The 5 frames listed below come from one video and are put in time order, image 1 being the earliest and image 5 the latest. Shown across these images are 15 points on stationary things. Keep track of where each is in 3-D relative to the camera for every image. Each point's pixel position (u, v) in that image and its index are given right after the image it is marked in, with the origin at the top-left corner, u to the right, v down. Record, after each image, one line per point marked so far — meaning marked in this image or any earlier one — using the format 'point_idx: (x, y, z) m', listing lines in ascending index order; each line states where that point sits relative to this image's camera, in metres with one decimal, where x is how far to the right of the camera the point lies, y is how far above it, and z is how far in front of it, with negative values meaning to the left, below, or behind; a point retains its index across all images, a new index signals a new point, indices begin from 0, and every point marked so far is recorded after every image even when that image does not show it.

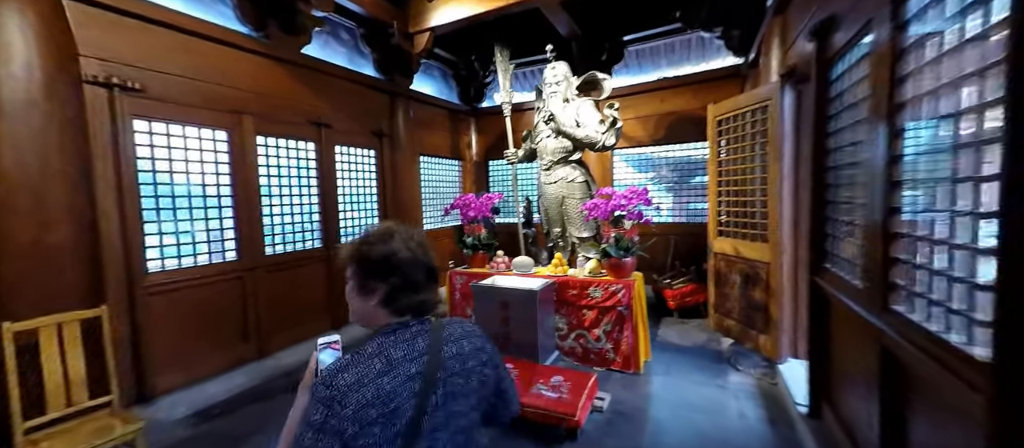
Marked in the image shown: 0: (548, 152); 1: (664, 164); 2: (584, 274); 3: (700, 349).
0: (+0.3, +0.6, +3.1) m
1: (+1.5, +0.6, +3.7) m
2: (+0.5, -0.3, +2.5) m
3: (+1.2, -0.8, +2.5) m
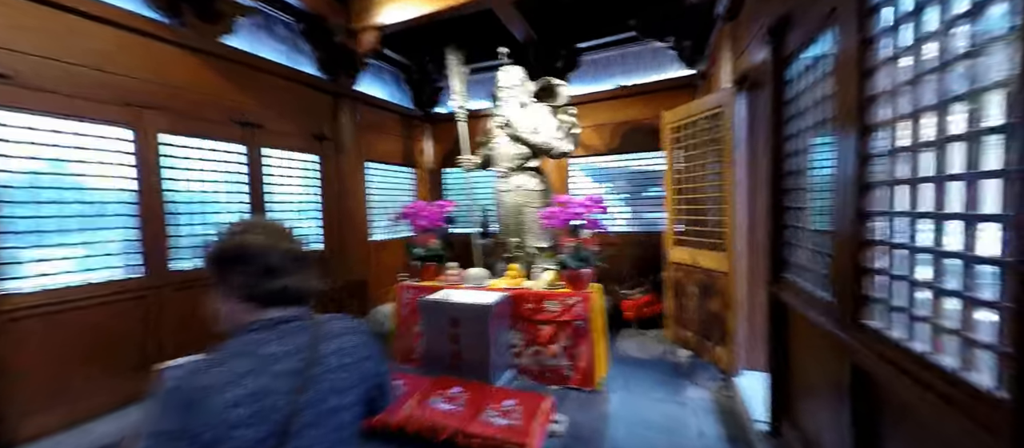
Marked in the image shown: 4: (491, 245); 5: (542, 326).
0: (-0.1, +0.5, +3.0) m
1: (+1.1, +0.5, +3.7) m
2: (+0.2, -0.4, +2.4) m
3: (+0.9, -0.9, +2.4) m
4: (-0.2, -0.2, +3.4) m
5: (+0.2, -0.6, +2.3) m
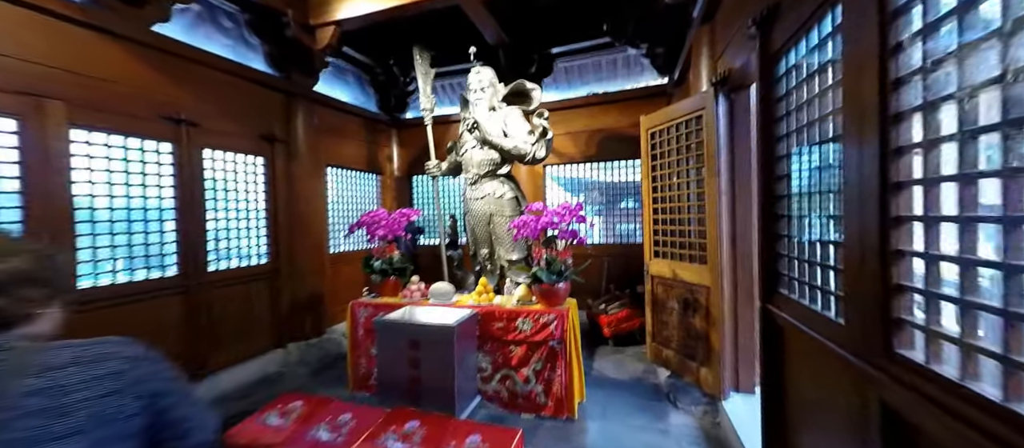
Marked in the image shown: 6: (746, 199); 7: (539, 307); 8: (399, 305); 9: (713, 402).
0: (-0.3, +0.4, +2.8) m
1: (+0.8, +0.4, +3.6) m
2: (0.0, -0.5, +2.2) m
3: (+0.8, -1.0, +2.3) m
4: (-0.4, -0.3, +3.2) m
5: (0.0, -0.7, +2.1) m
6: (+1.1, +0.1, +1.9) m
7: (+0.1, -0.5, +2.1) m
8: (-0.7, -0.5, +2.3) m
9: (+1.0, -0.9, +1.9) m
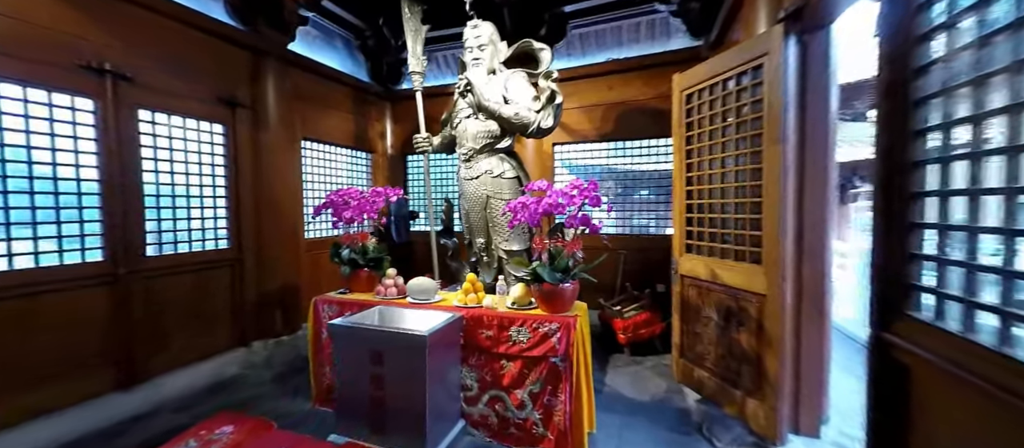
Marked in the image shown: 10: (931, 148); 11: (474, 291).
0: (-0.3, +0.5, +2.4) m
1: (+0.8, +0.5, +3.1) m
2: (0.0, -0.4, +1.7) m
3: (+0.7, -0.9, +1.8) m
4: (-0.4, -0.2, +2.8) m
5: (0.0, -0.6, +1.6) m
6: (+1.1, +0.2, +1.4) m
7: (+0.1, -0.4, +1.7) m
8: (-0.7, -0.4, +1.9) m
9: (+1.0, -0.9, +1.4) m
10: (+0.9, +0.2, +0.8) m
11: (-0.2, -0.3, +1.9) m
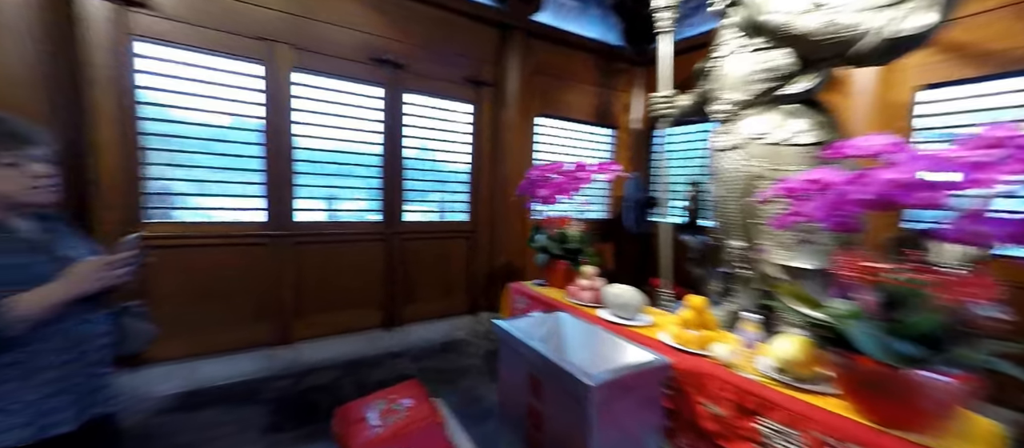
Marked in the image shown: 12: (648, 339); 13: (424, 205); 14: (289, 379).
0: (+0.9, +0.6, +1.5) m
1: (+2.2, +0.4, +1.4) m
2: (+0.6, -0.4, +1.0) m
3: (+1.2, -0.9, +0.6) m
4: (+1.0, -0.1, +2.0) m
5: (+0.5, -0.6, +0.9) m
6: (+1.3, +0.1, -0.1) m
7: (+0.7, -0.4, +0.8) m
8: (+0.2, -0.3, +1.5) m
9: (+1.2, -0.9, +0.1) m
10: (+0.8, +0.1, -0.4) m
11: (+0.6, -0.3, +1.2) m
12: (+0.4, -0.4, +1.2) m
13: (-0.6, +0.1, +2.5) m
14: (-1.2, -0.8, +1.9) m
